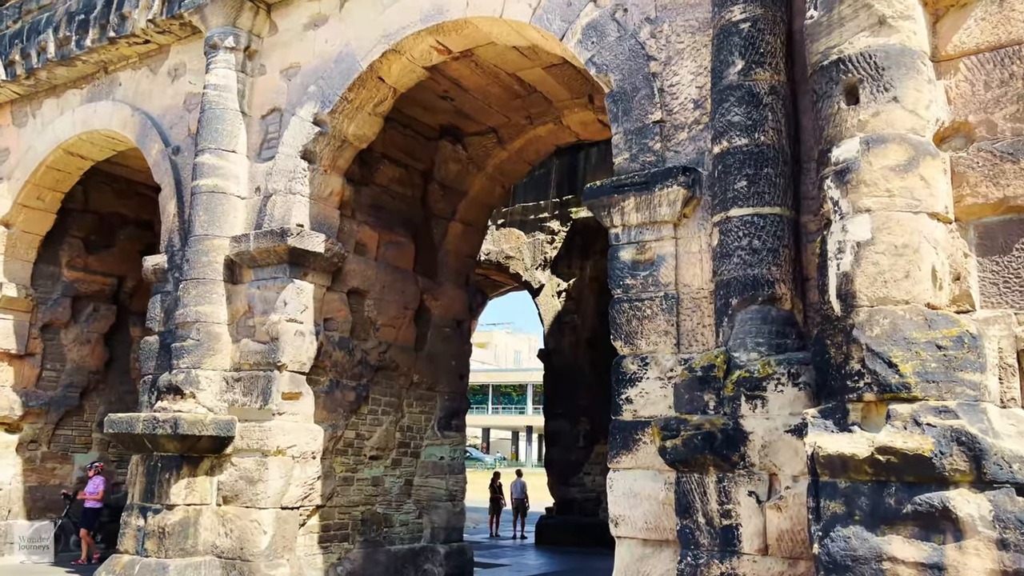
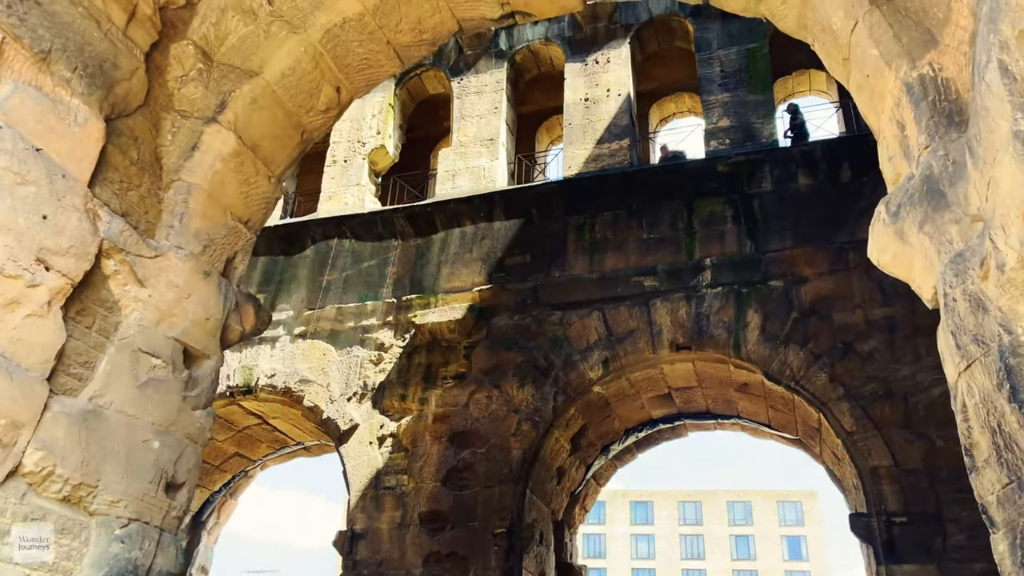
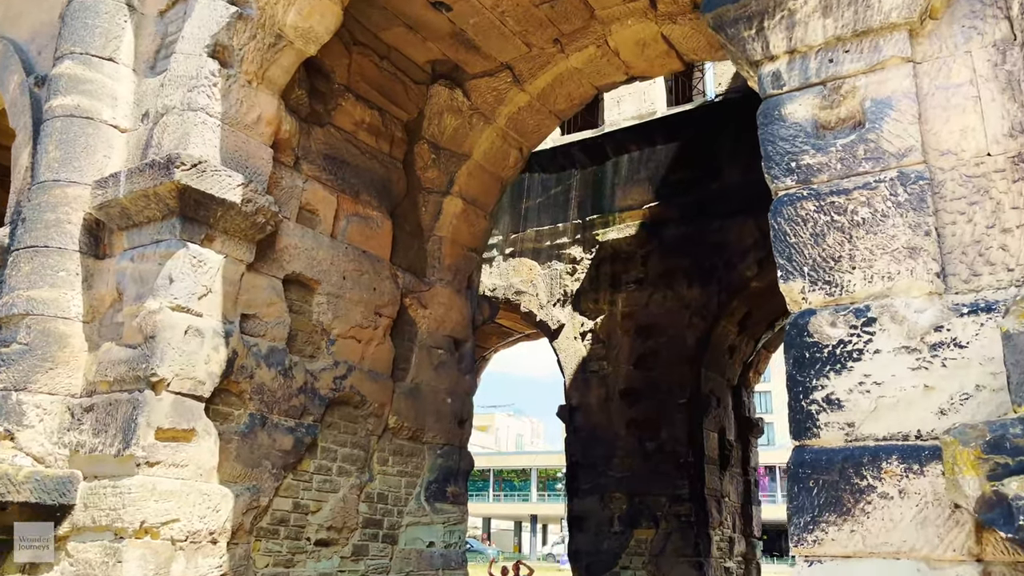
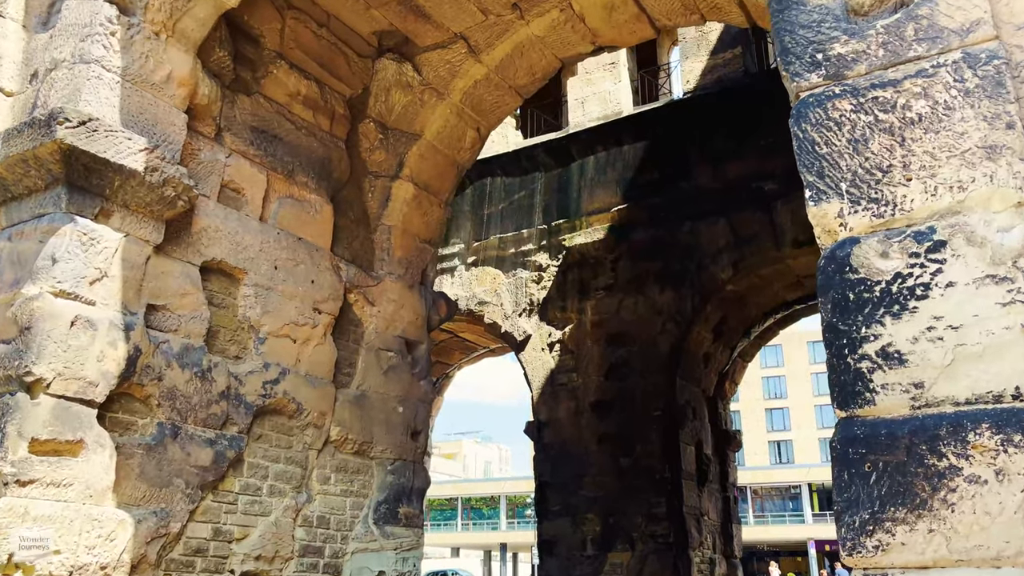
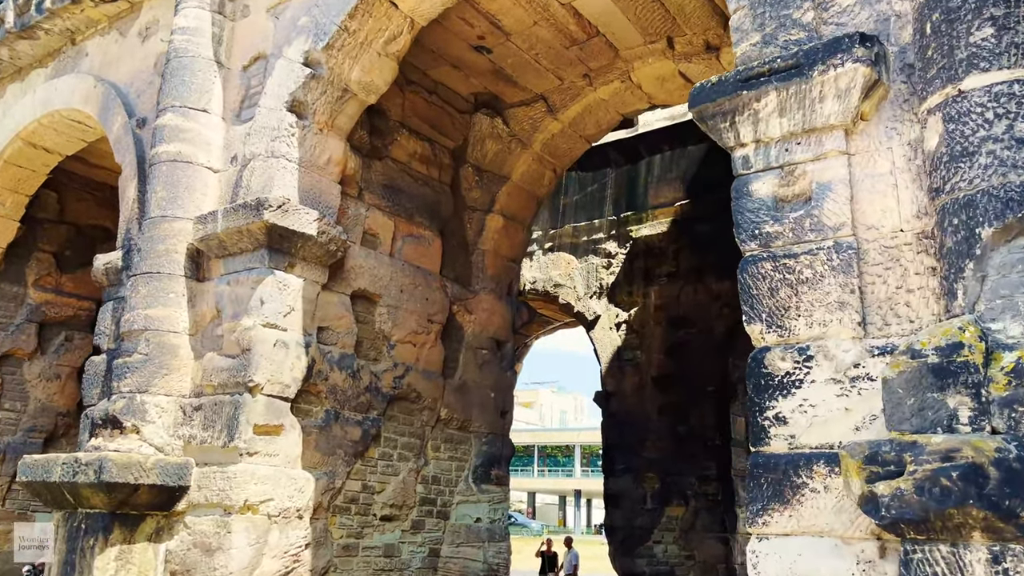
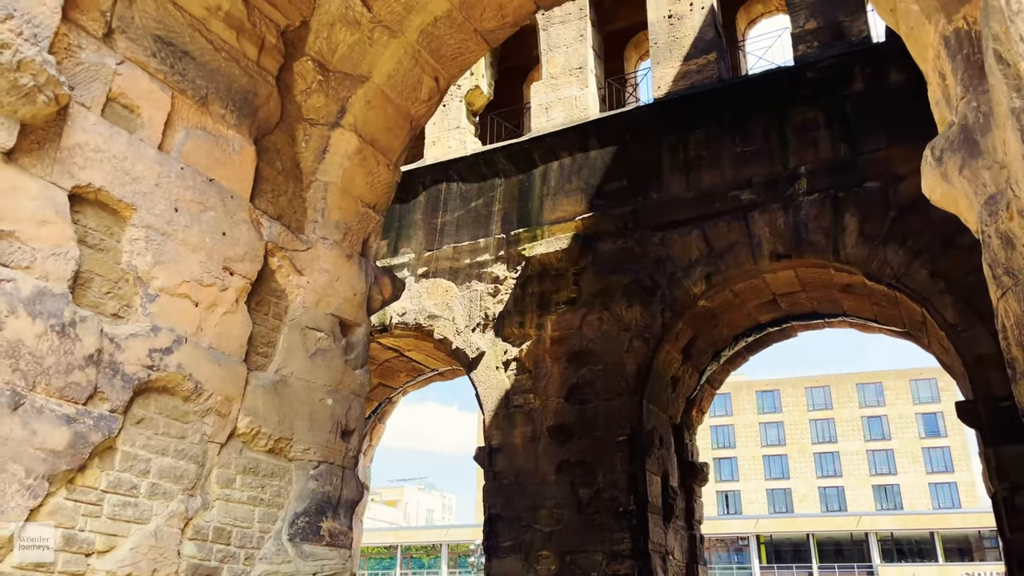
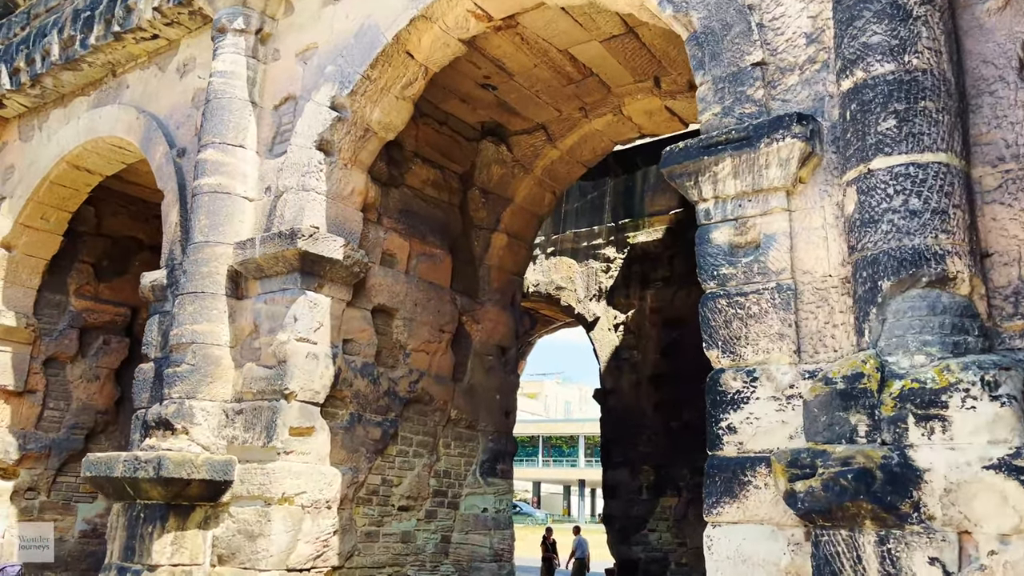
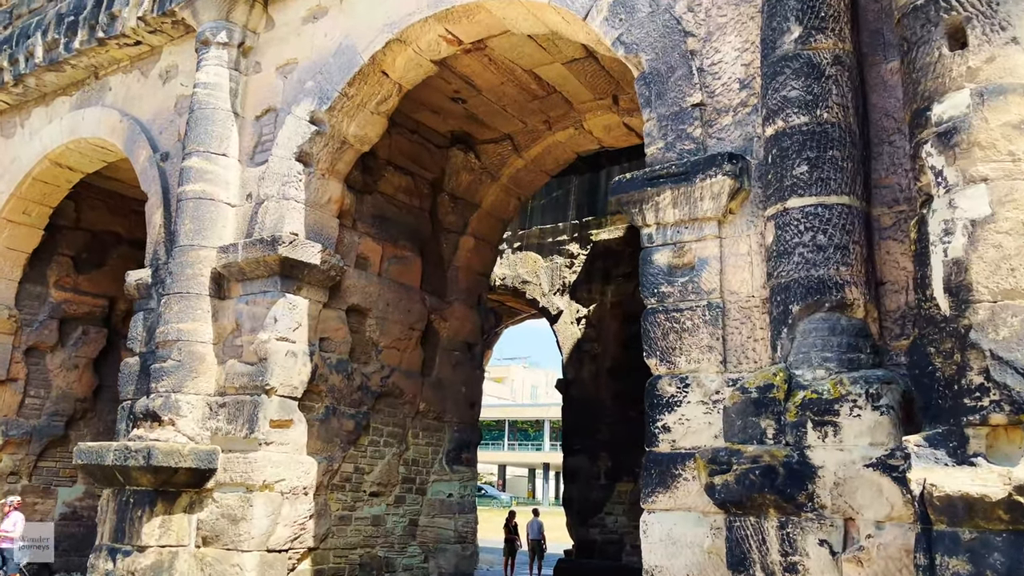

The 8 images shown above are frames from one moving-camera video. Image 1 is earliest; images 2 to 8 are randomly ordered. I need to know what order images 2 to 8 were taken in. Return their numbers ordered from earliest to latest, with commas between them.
8, 7, 5, 3, 4, 6, 2
